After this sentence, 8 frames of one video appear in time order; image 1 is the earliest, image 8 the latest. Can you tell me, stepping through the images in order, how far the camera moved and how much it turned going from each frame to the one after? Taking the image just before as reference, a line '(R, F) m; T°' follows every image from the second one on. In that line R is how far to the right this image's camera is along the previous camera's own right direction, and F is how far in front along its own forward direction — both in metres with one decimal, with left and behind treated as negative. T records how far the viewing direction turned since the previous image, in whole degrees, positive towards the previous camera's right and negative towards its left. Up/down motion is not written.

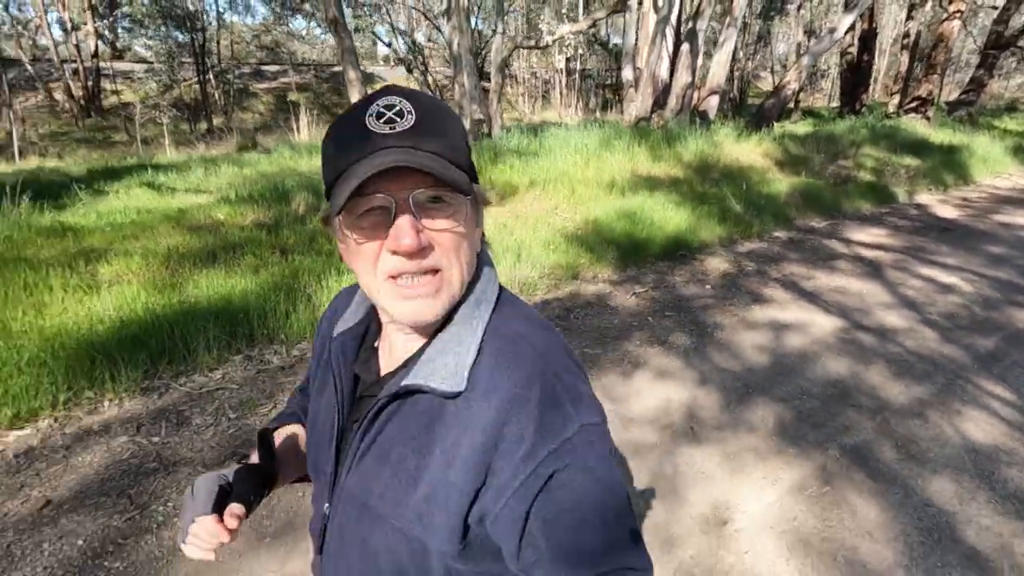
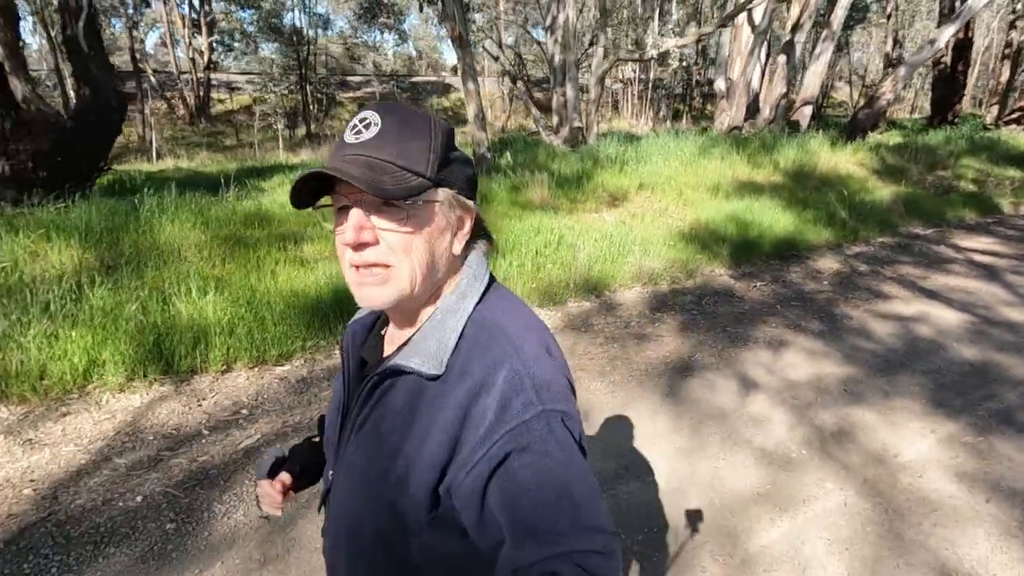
(-0.9, -0.7) m; -5°
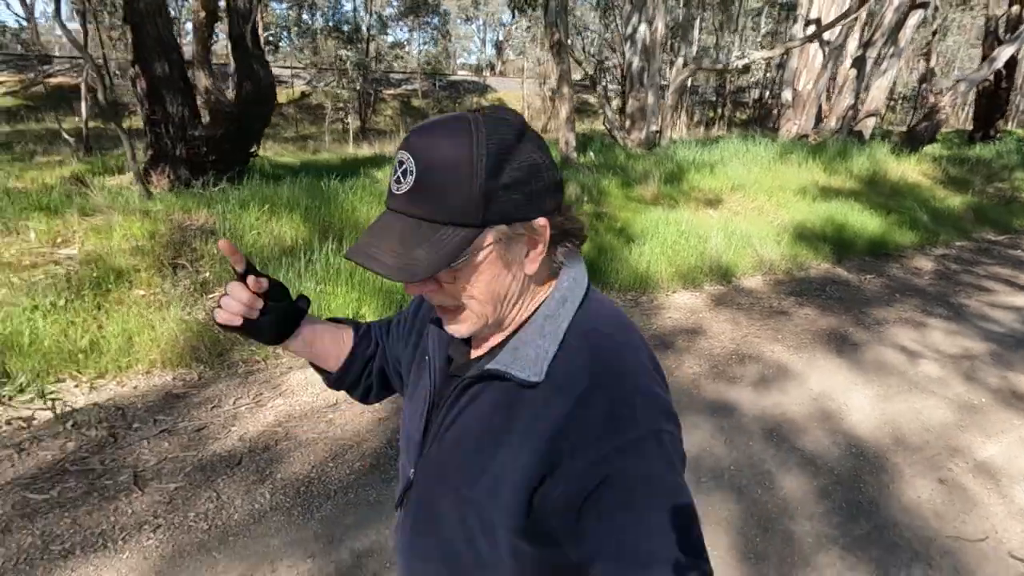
(-1.6, -0.7) m; -1°
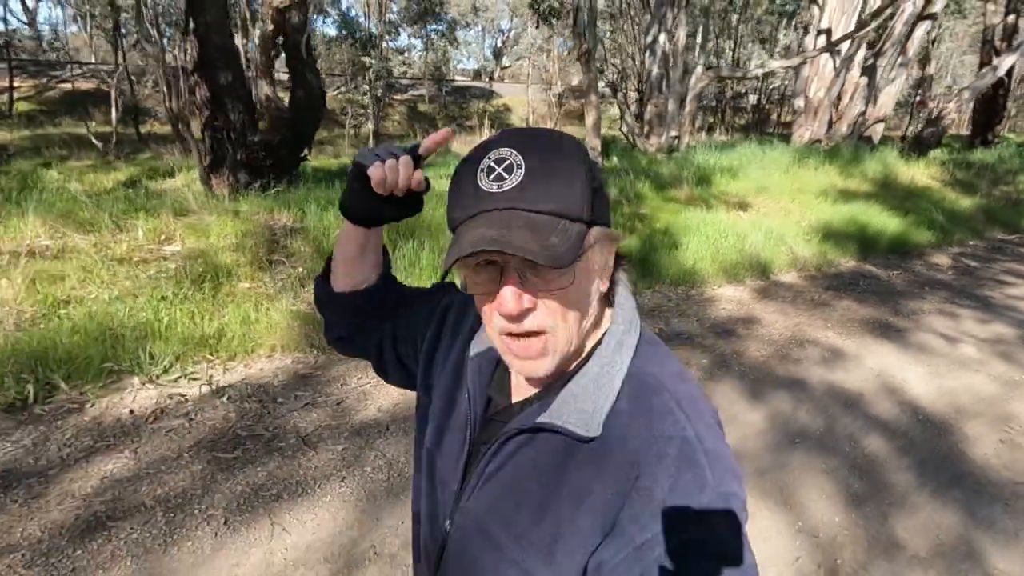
(-0.8, -0.4) m; +1°
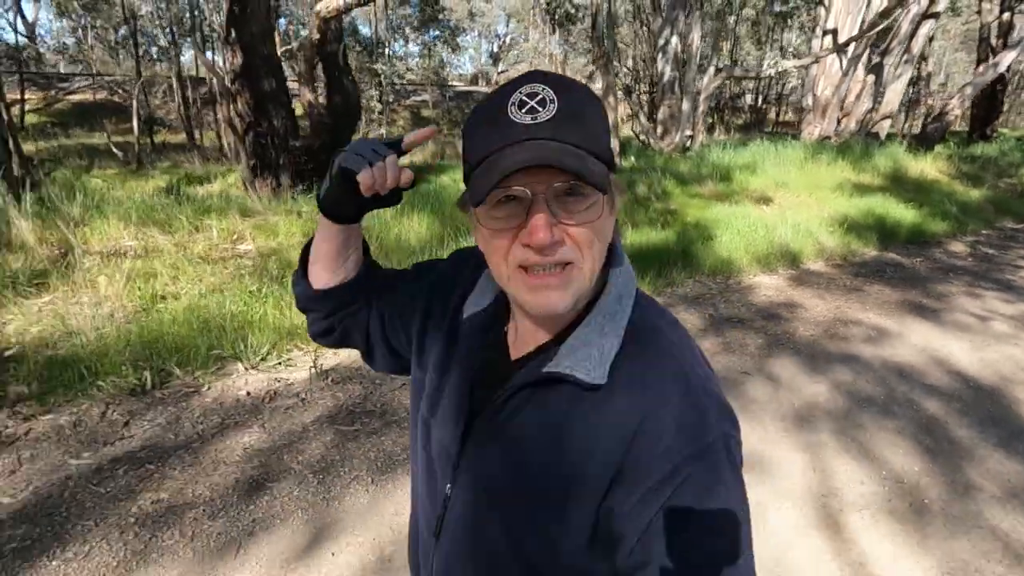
(-0.6, -0.3) m; 0°
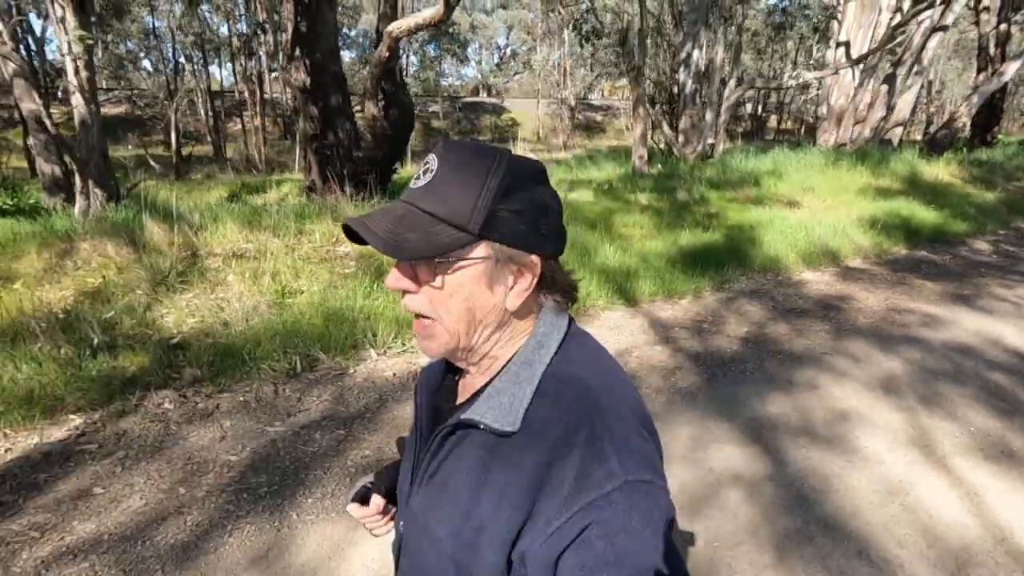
(-0.9, -0.5) m; 0°
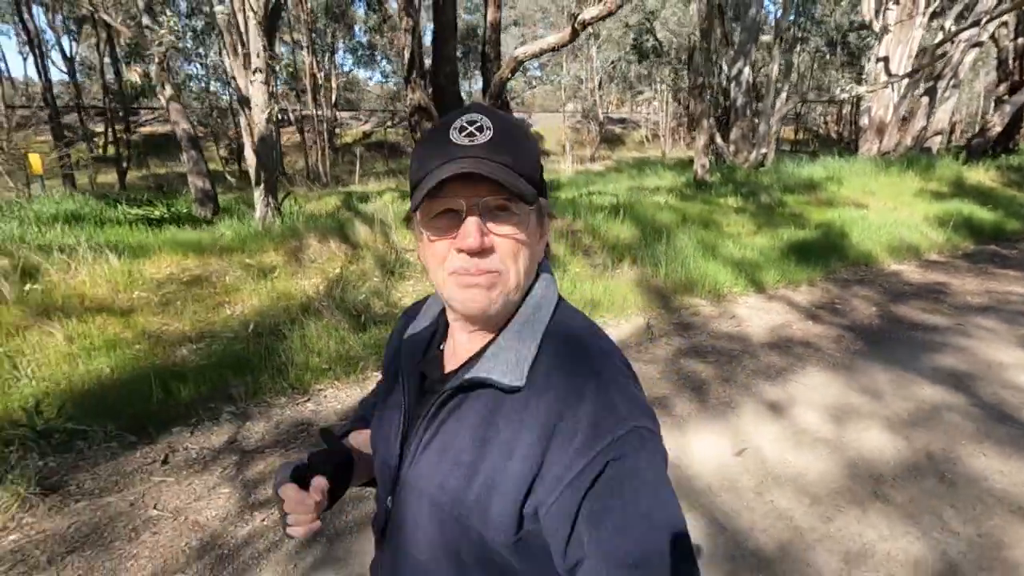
(-1.8, -0.9) m; 0°
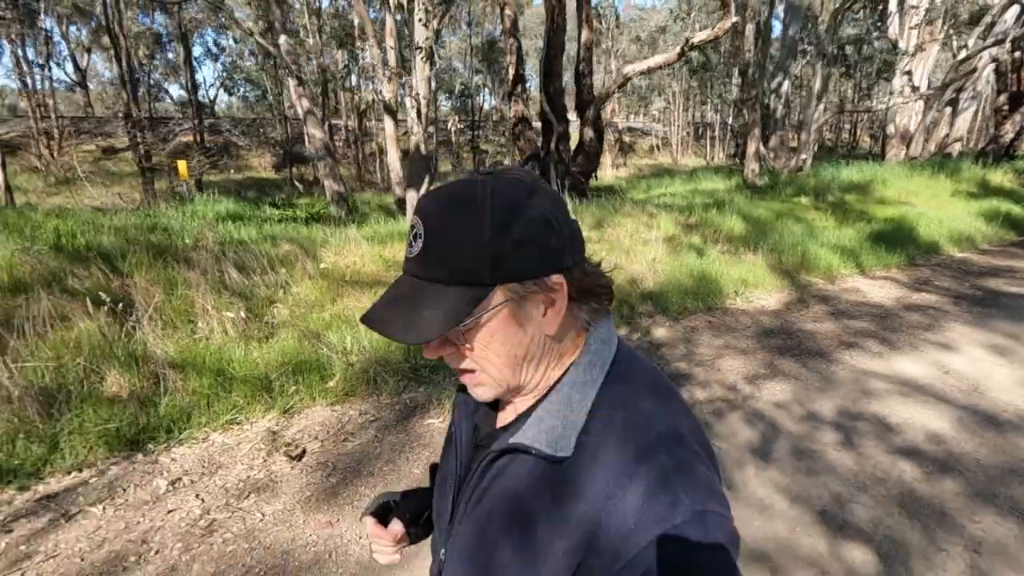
(-2.3, -1.1) m; +1°
